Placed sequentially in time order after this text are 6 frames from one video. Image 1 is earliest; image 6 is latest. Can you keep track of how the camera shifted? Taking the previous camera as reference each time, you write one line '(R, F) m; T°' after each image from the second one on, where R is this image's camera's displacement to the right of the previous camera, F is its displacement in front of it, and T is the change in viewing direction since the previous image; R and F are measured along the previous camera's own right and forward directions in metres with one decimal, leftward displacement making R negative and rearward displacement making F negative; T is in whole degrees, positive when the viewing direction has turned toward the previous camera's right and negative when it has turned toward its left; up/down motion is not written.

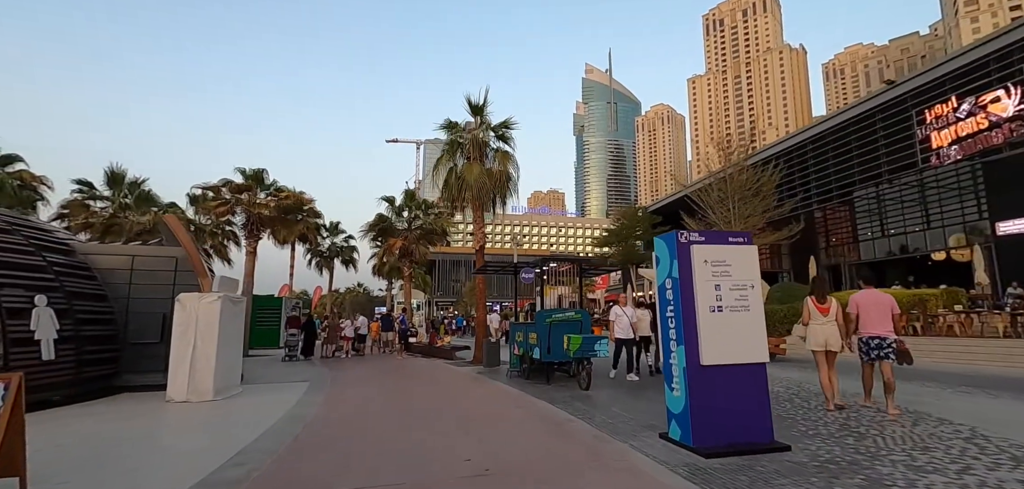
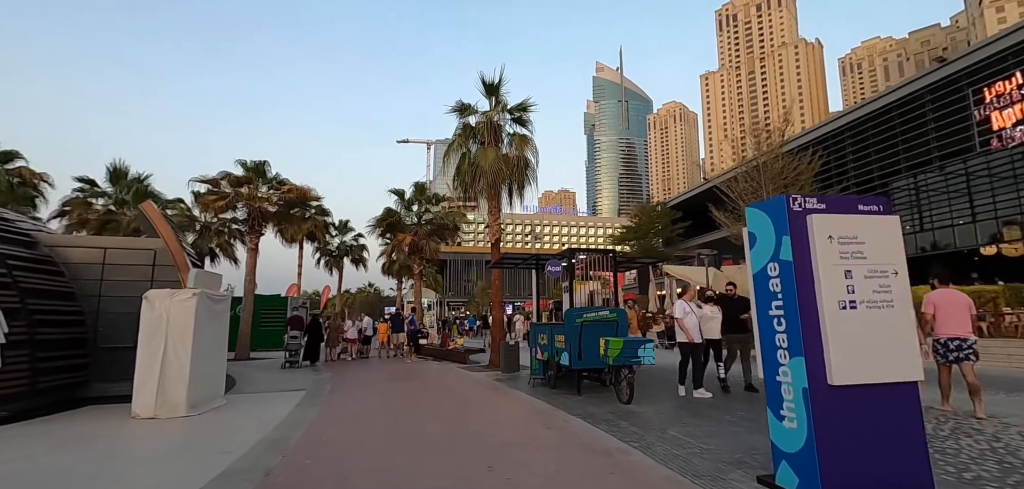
(-0.3, +1.5) m; -1°
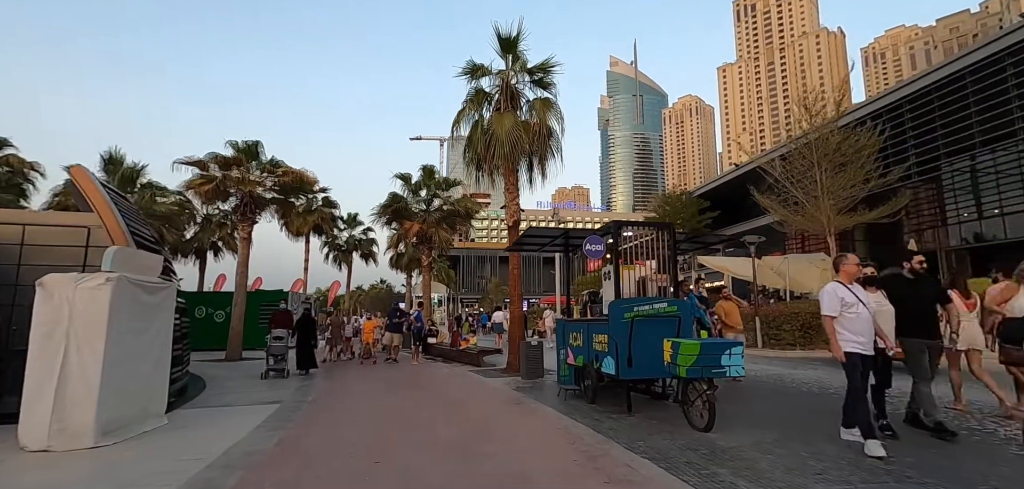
(-0.2, +2.3) m; -2°
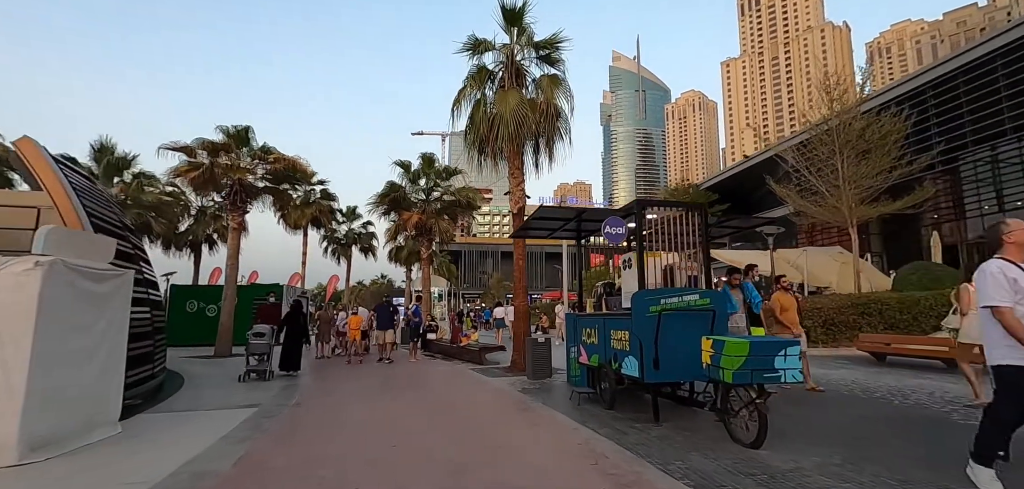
(-0.1, +1.0) m; 0°
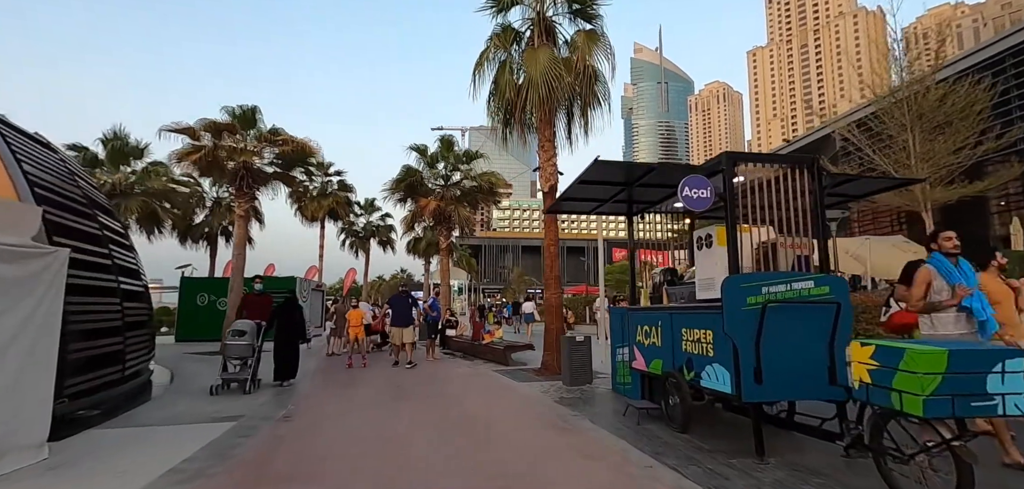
(-0.2, +1.6) m; -2°
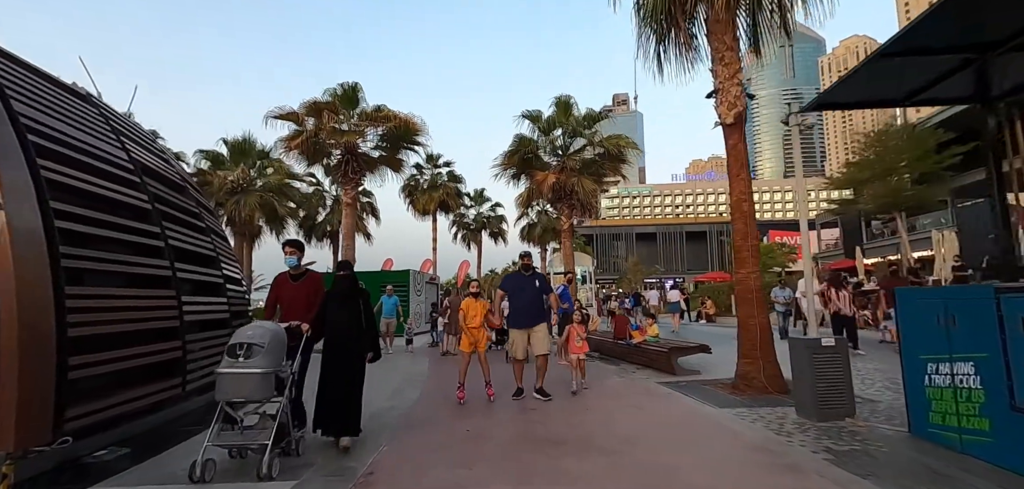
(-0.9, +2.9) m; -13°
